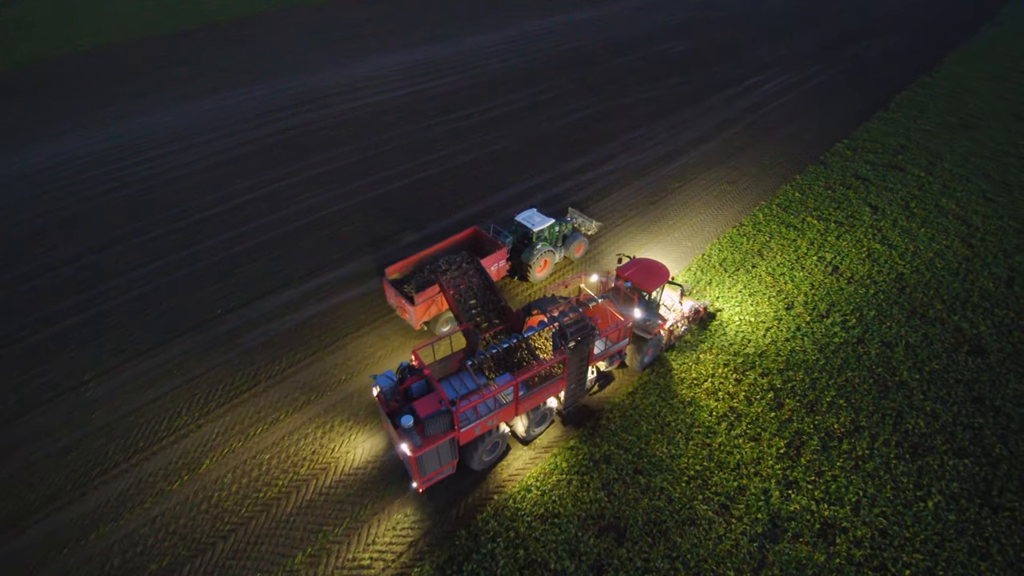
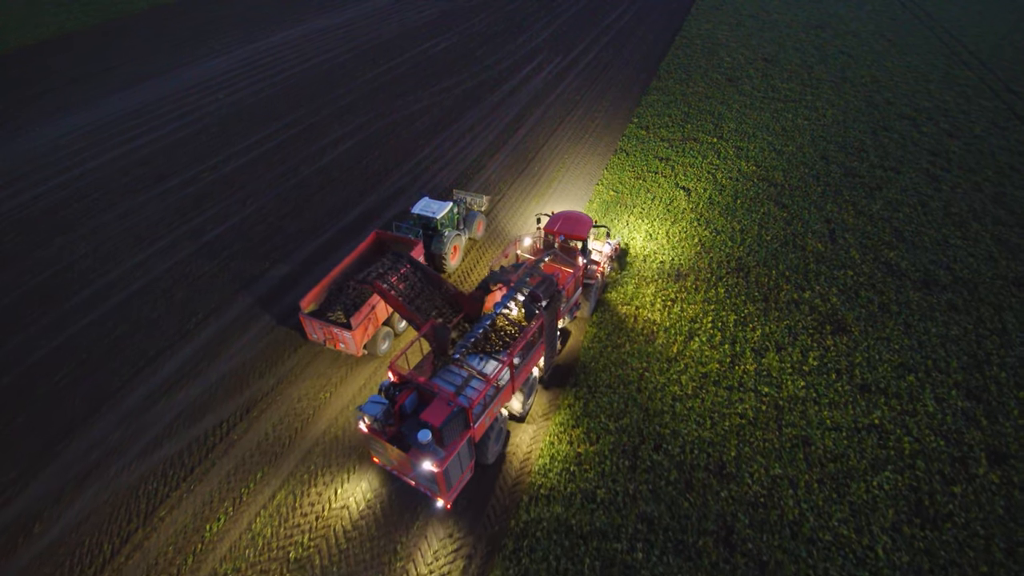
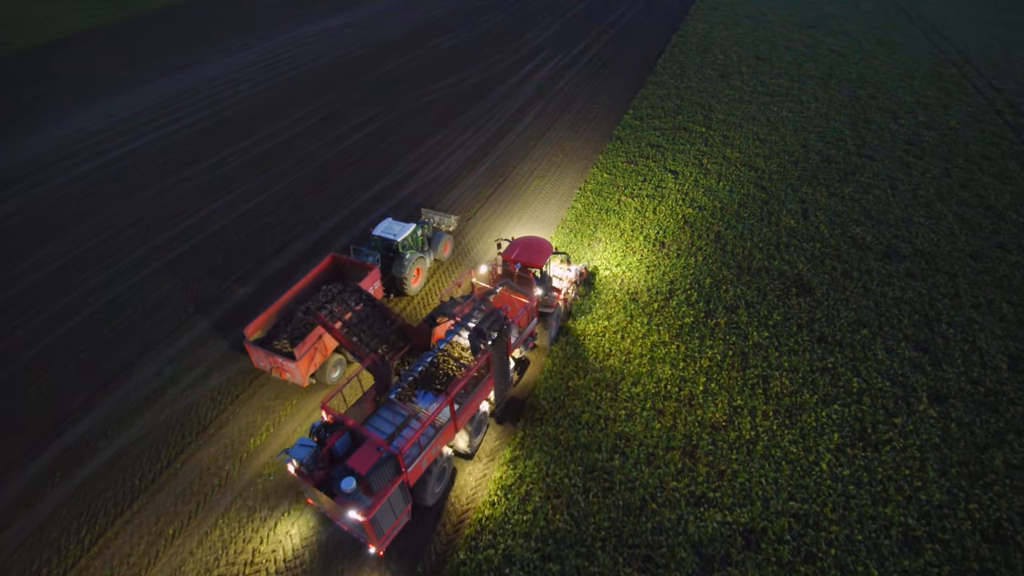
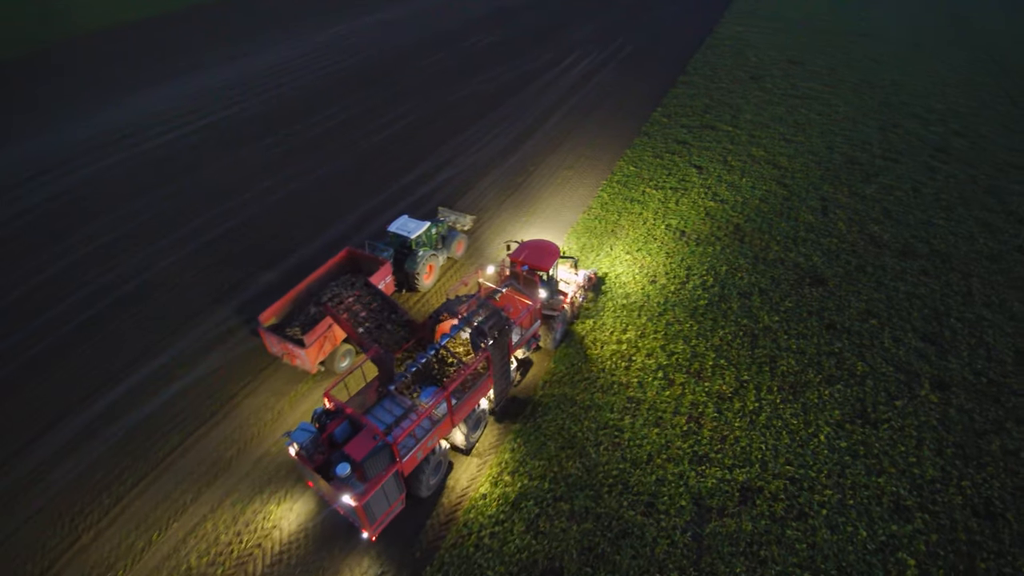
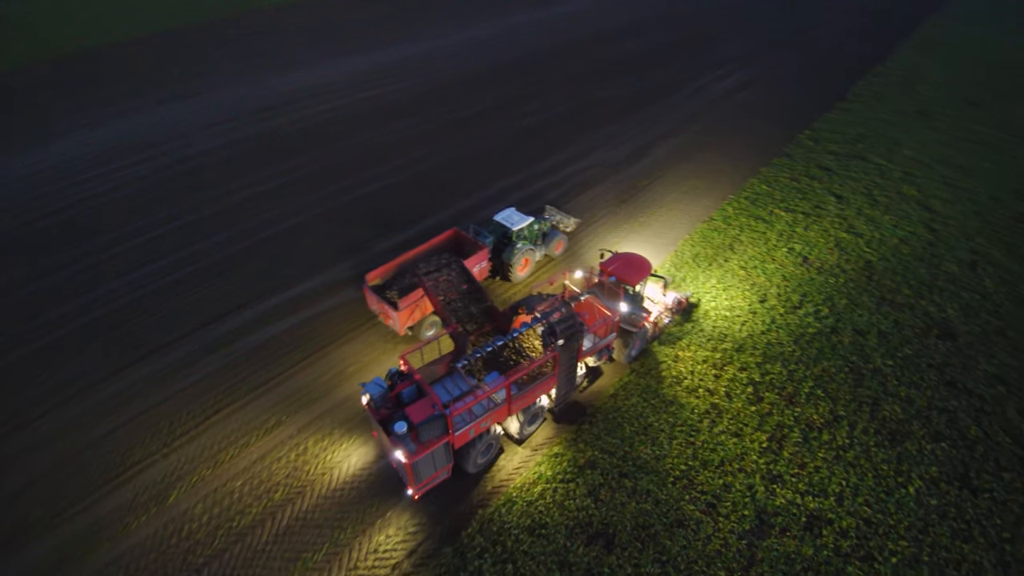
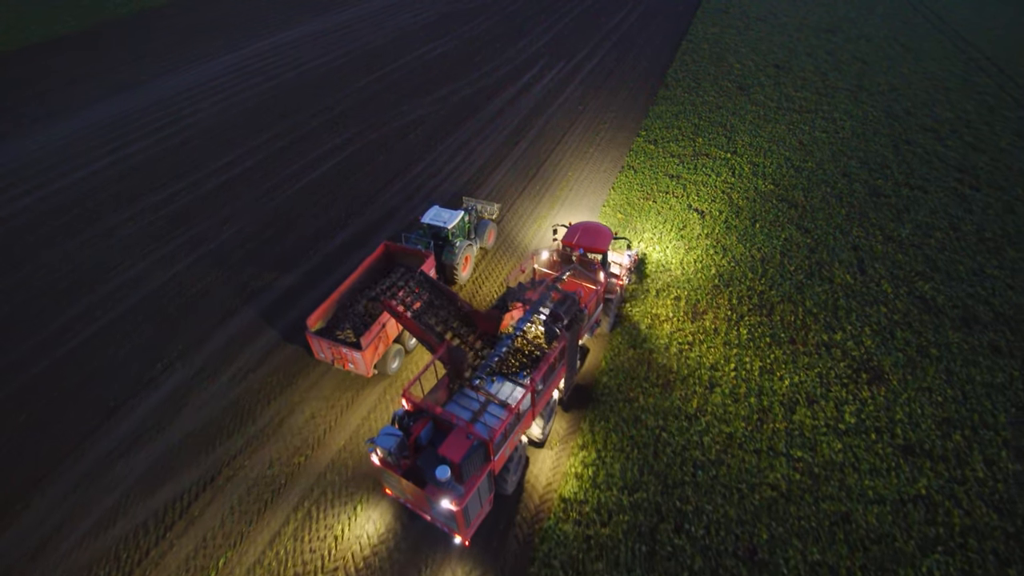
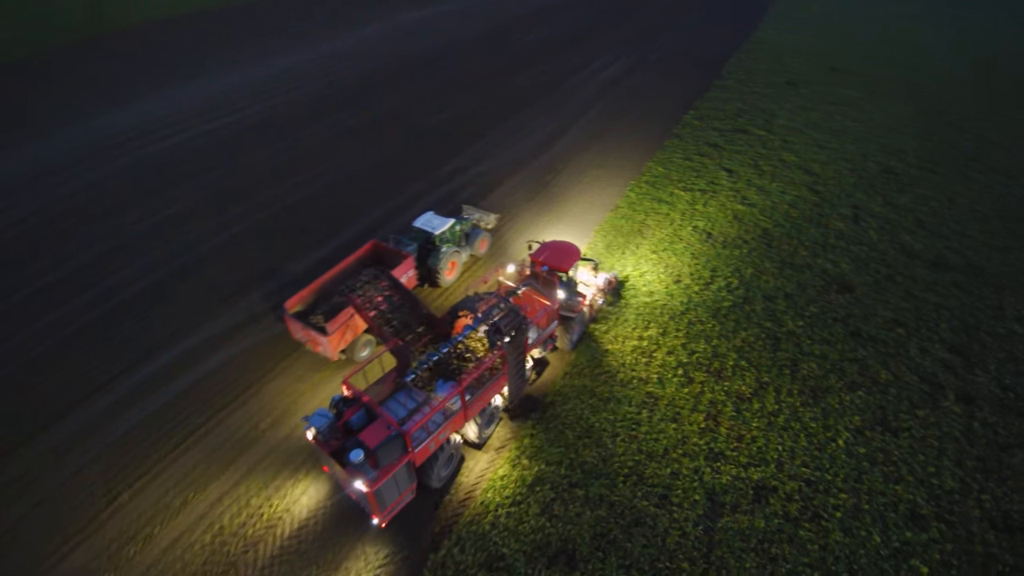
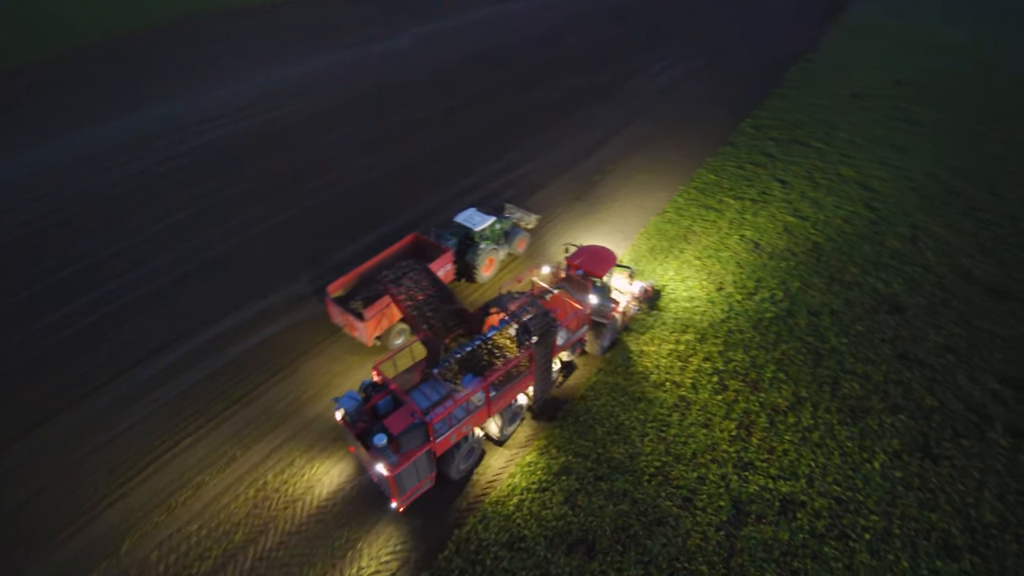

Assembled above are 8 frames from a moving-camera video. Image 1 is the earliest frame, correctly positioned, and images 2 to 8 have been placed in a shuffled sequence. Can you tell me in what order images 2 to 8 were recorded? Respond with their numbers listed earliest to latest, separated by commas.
5, 8, 7, 4, 3, 2, 6
